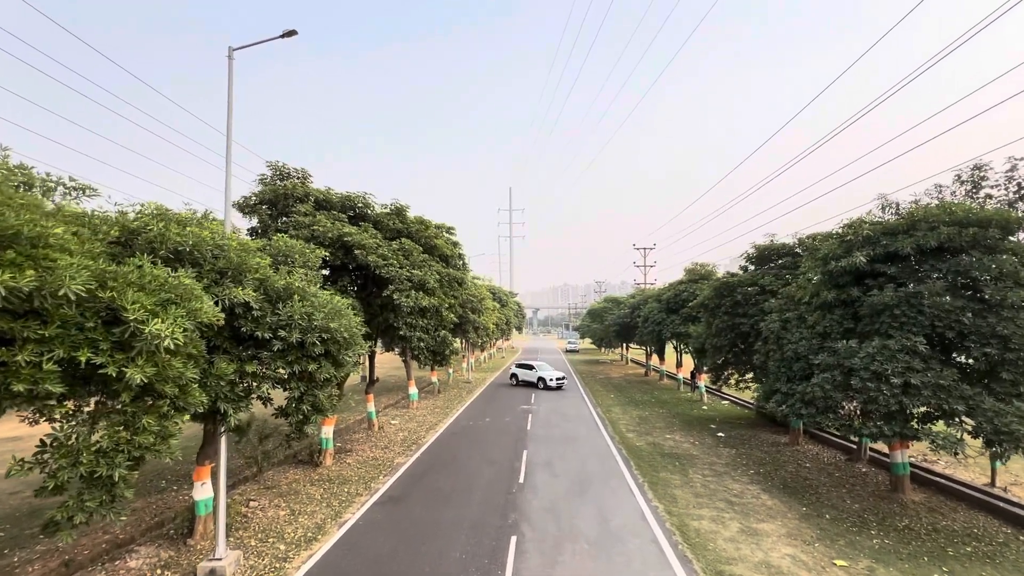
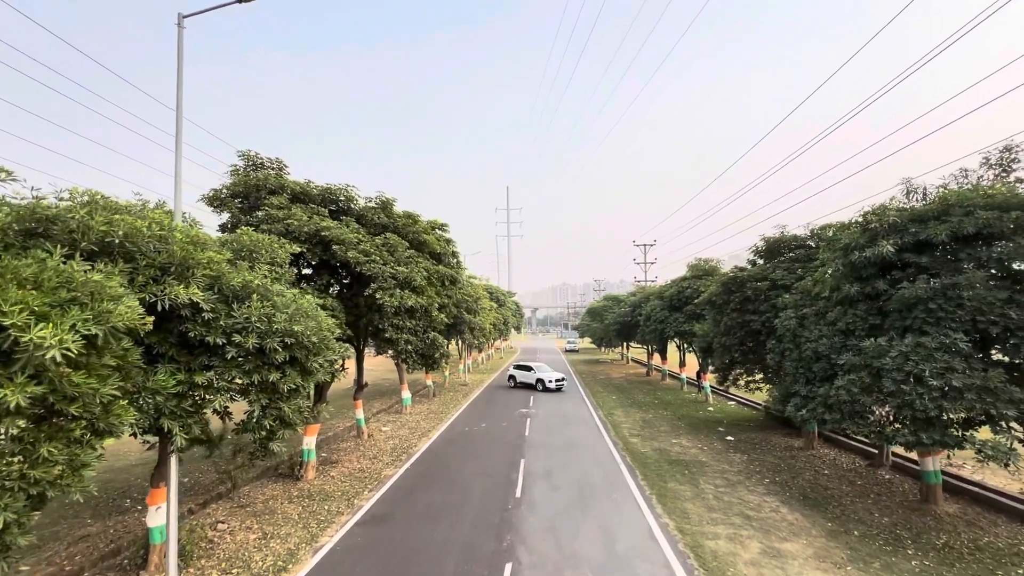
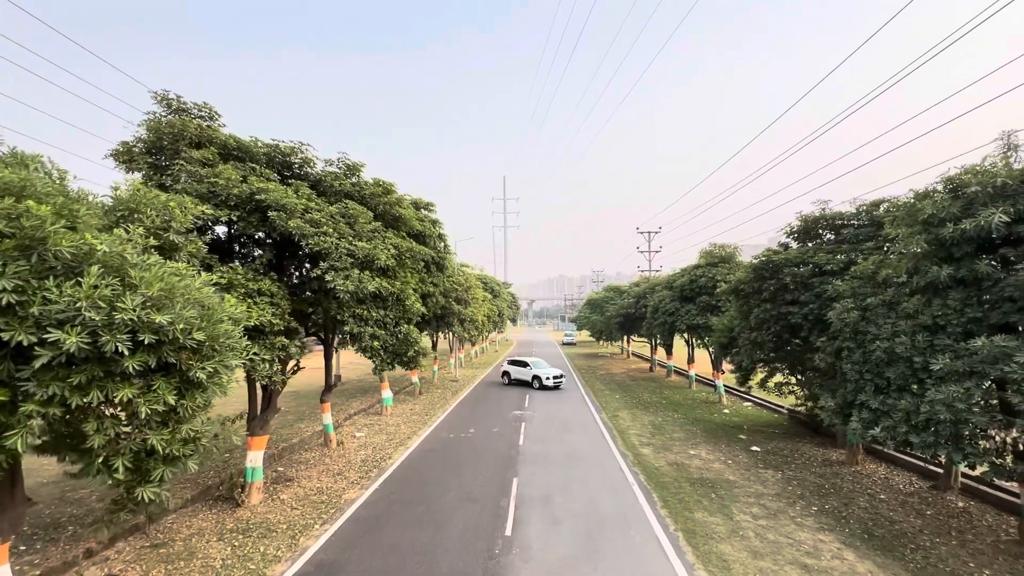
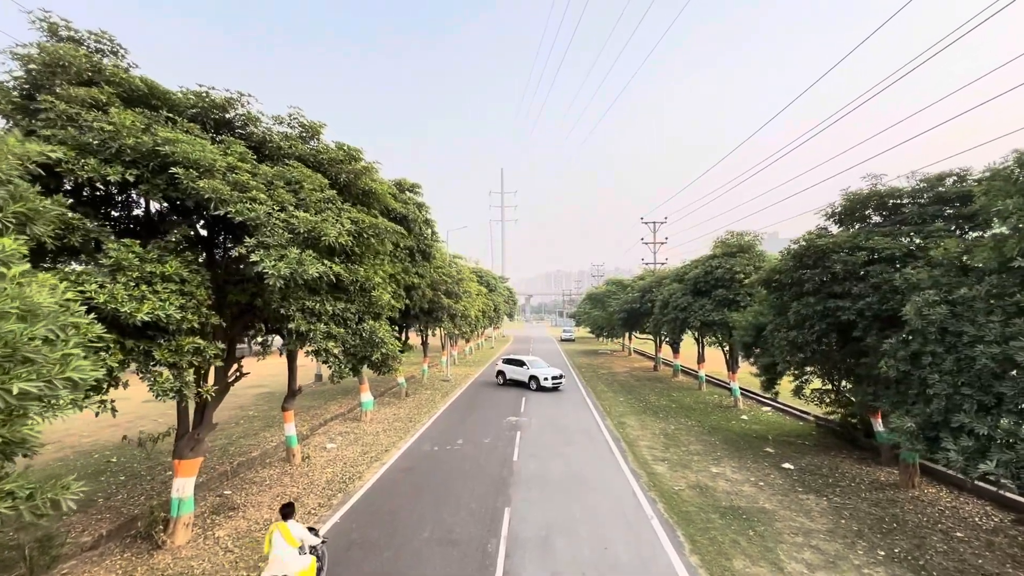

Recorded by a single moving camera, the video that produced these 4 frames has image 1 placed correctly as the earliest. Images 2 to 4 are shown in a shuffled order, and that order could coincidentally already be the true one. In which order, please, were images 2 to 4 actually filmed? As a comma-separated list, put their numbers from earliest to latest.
2, 3, 4
